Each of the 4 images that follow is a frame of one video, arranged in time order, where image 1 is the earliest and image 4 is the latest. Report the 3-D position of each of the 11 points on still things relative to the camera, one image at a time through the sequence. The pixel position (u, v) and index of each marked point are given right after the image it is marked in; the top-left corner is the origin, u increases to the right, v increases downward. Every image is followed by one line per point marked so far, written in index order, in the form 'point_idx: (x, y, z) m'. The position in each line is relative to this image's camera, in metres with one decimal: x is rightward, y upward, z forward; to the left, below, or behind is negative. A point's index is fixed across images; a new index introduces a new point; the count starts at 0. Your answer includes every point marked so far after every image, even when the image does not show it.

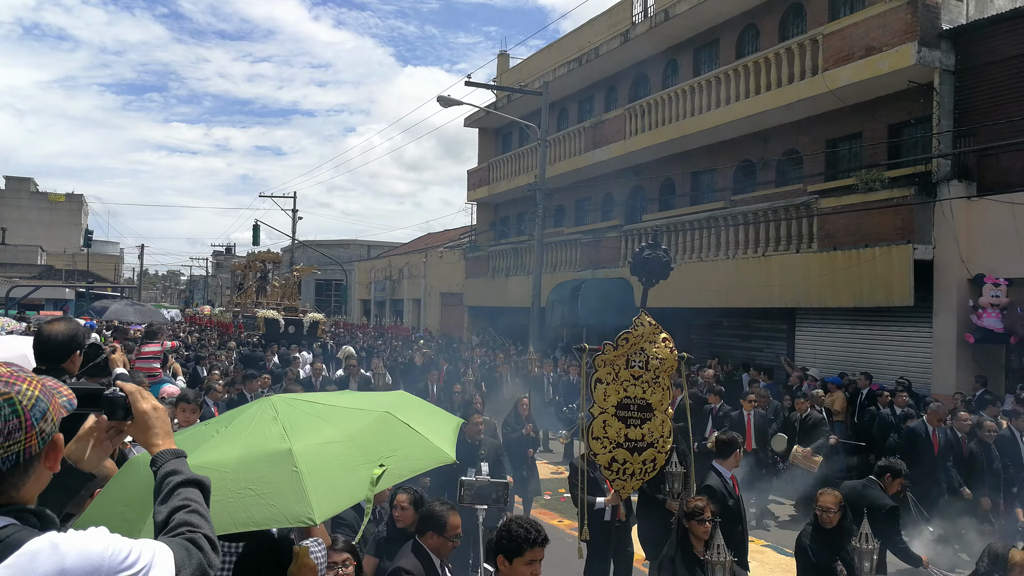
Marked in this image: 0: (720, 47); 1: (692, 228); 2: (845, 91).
0: (+13.1, +15.8, +16.6) m
1: (+11.1, +3.8, +16.5) m
2: (+17.4, +10.4, +13.2) m
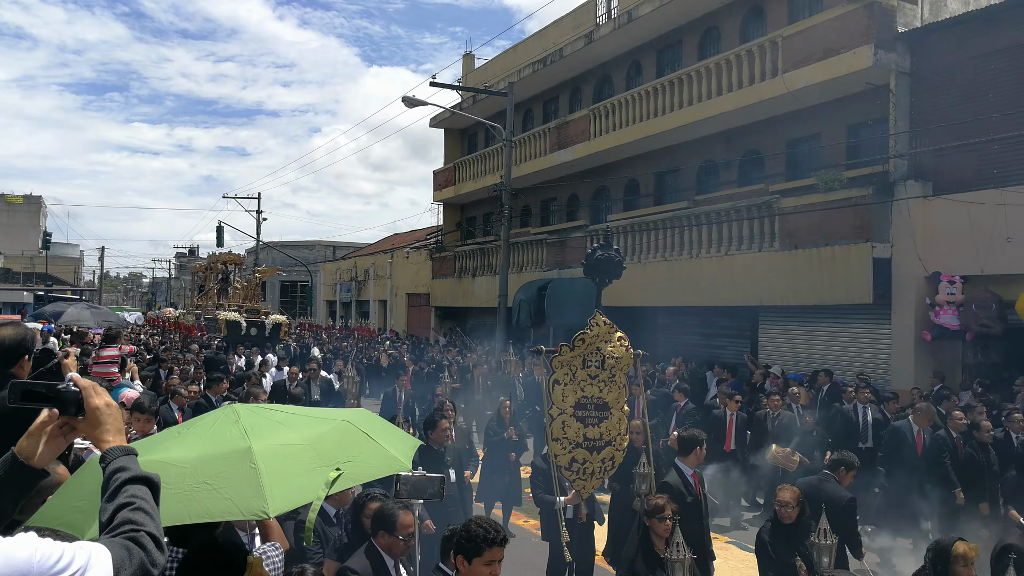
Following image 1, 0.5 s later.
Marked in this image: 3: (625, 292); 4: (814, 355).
0: (+11.2, +15.9, +16.8) m
1: (+9.3, +3.9, +16.6) m
2: (+15.6, +10.4, +13.4) m
3: (+7.5, -0.6, +17.7) m
4: (+17.2, -3.9, +14.6) m
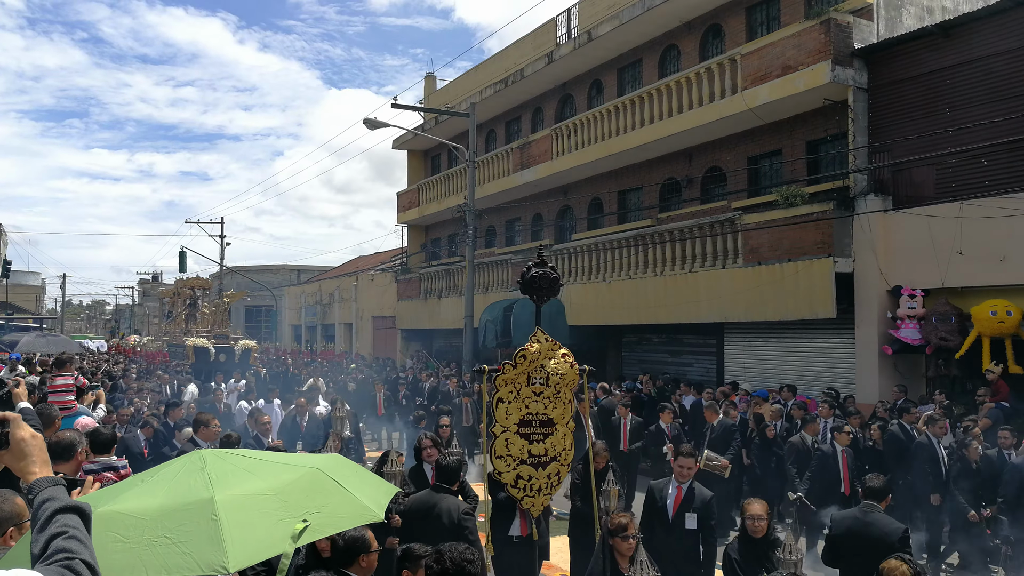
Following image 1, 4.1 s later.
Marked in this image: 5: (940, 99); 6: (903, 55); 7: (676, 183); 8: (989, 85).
0: (+9.1, +14.9, +16.9) m
1: (+7.4, +2.9, +16.6) m
2: (+13.5, +9.6, +13.5) m
3: (+5.7, -1.5, +17.7) m
4: (+15.5, -4.7, +14.6) m
5: (+21.1, +9.3, +12.4) m
6: (+20.0, +12.0, +12.9) m
7: (+11.0, +7.1, +16.8) m
8: (+22.4, +9.5, +11.9) m
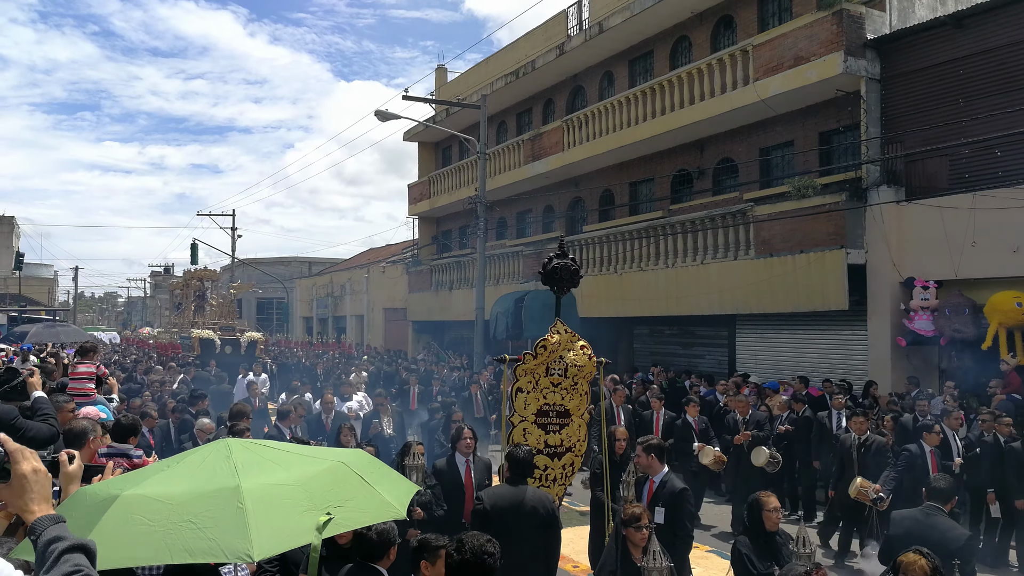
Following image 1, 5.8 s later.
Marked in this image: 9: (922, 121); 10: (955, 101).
0: (+9.7, +15.4, +16.8) m
1: (+8.0, +3.4, +16.6) m
2: (+14.1, +10.1, +13.5) m
3: (+6.3, -1.1, +17.7) m
4: (+16.1, -4.3, +14.6) m
5: (+21.7, +9.8, +12.4) m
6: (+20.5, +12.4, +12.8) m
7: (+11.6, +7.5, +16.8) m
8: (+22.9, +10.0, +11.8) m
9: (+20.7, +8.5, +12.8) m
10: (+21.7, +9.2, +12.3) m
